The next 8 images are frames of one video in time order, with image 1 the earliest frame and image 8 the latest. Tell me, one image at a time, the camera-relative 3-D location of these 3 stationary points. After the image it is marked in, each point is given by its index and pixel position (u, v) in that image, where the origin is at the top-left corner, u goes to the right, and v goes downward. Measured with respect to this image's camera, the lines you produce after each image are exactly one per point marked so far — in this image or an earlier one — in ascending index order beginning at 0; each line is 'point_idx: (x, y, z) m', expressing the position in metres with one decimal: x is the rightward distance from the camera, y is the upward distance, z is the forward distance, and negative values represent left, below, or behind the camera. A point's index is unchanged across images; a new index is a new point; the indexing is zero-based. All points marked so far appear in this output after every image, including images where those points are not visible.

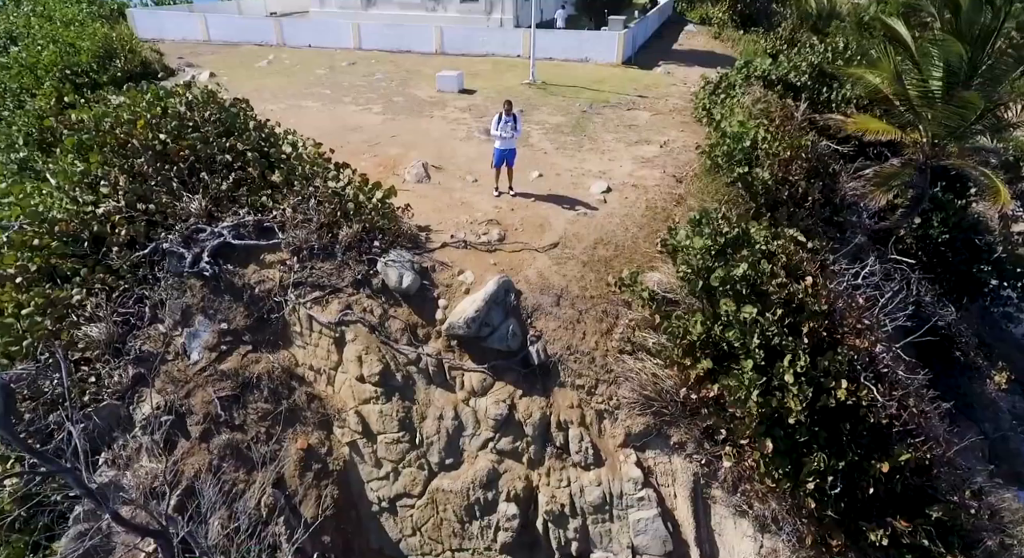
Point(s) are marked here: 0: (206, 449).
0: (-3.4, -1.9, +6.2) m
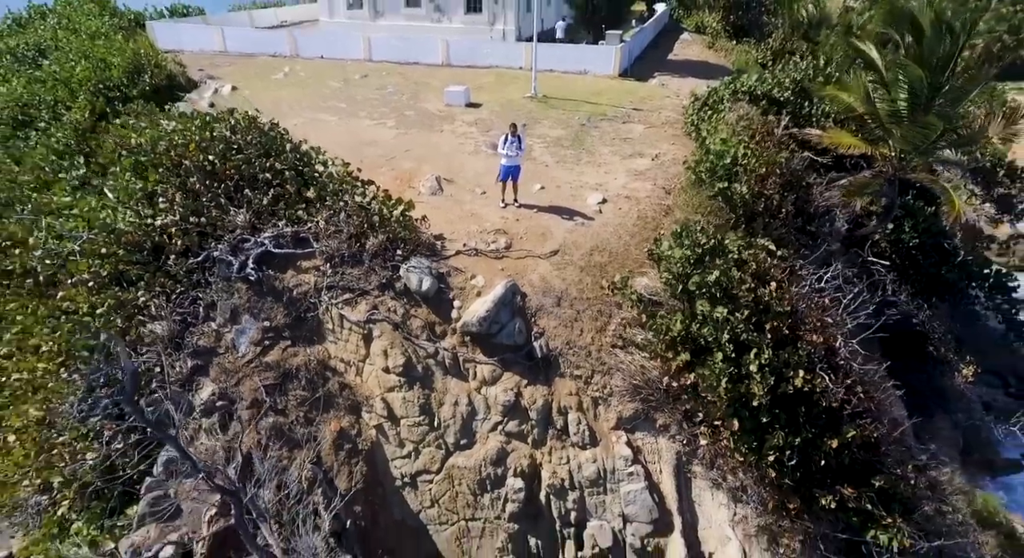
0: (-3.3, -1.9, +7.2) m
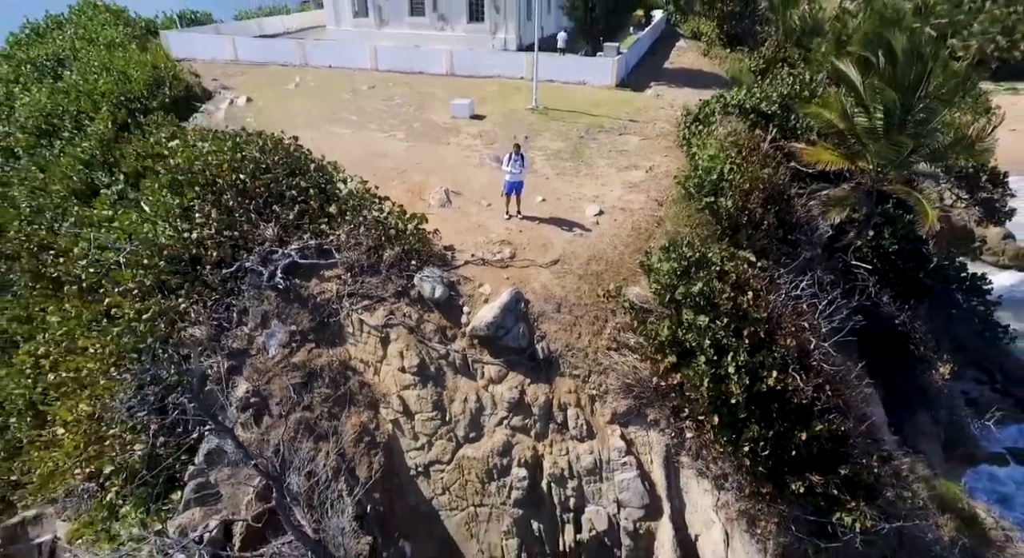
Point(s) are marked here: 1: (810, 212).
0: (-3.2, -2.0, +8.0) m
1: (+6.2, +1.4, +11.8) m
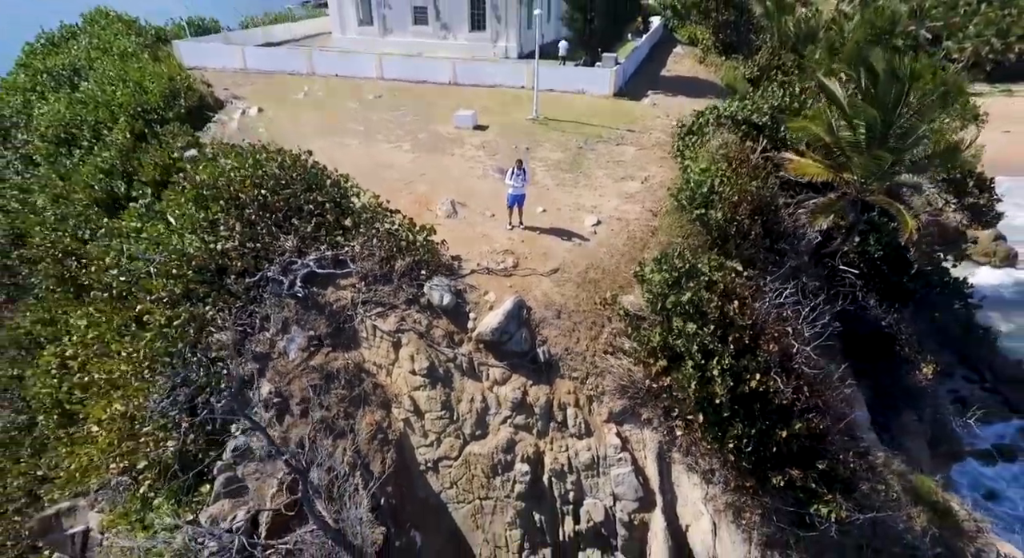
0: (-3.2, -2.2, +8.7) m
1: (+6.3, +1.3, +12.5) m
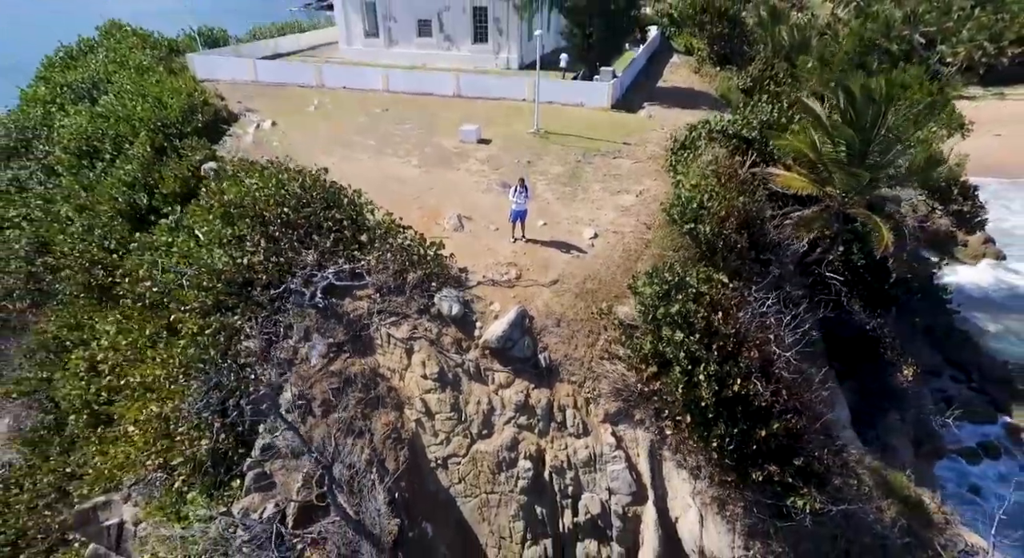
0: (-3.1, -2.4, +9.5) m
1: (+6.3, +1.1, +13.3) m
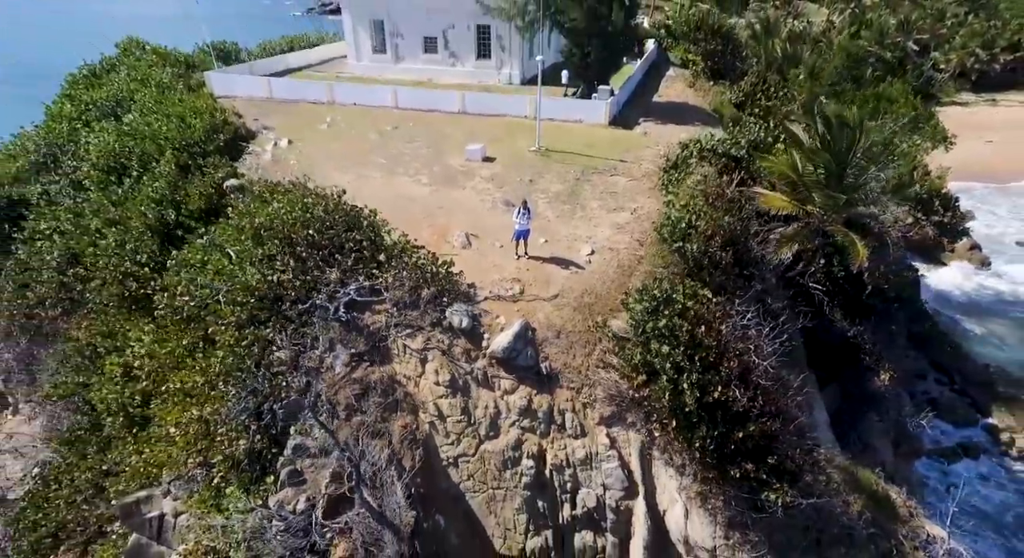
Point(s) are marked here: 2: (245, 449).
0: (-3.0, -2.7, +10.6) m
1: (+6.4, +0.7, +14.4) m
2: (-4.9, -3.1, +10.5) m
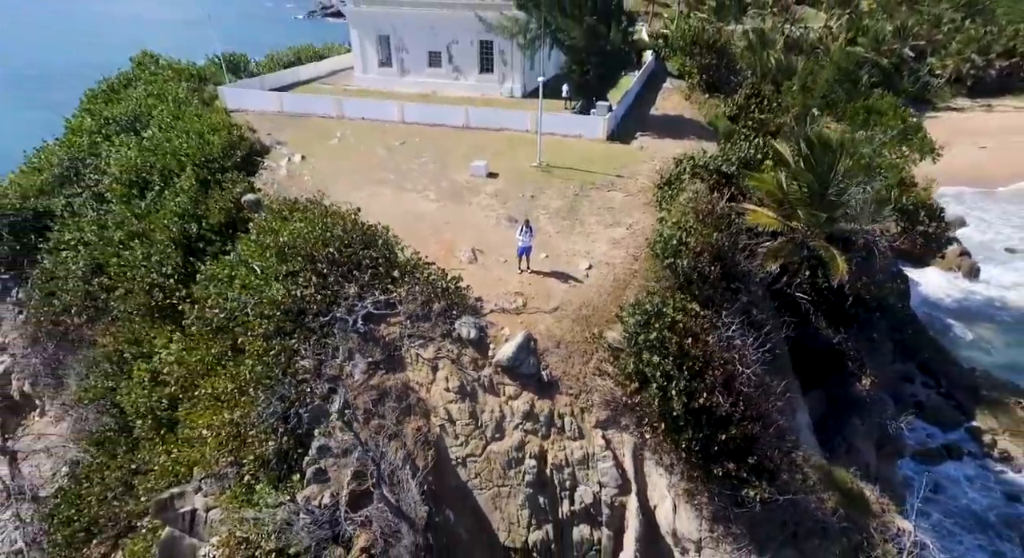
0: (-2.9, -3.1, +11.6) m
1: (+6.5, +0.4, +15.4) m
2: (-4.8, -3.5, +11.5) m
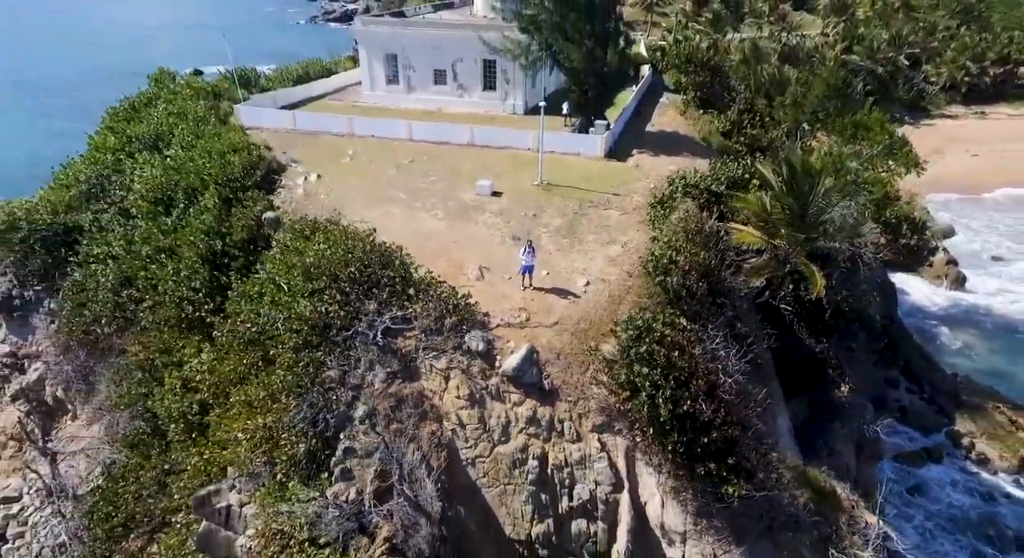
0: (-2.8, -3.5, +13.0) m
1: (+6.6, 0.0, +16.8) m
2: (-4.7, -3.9, +12.8) m
